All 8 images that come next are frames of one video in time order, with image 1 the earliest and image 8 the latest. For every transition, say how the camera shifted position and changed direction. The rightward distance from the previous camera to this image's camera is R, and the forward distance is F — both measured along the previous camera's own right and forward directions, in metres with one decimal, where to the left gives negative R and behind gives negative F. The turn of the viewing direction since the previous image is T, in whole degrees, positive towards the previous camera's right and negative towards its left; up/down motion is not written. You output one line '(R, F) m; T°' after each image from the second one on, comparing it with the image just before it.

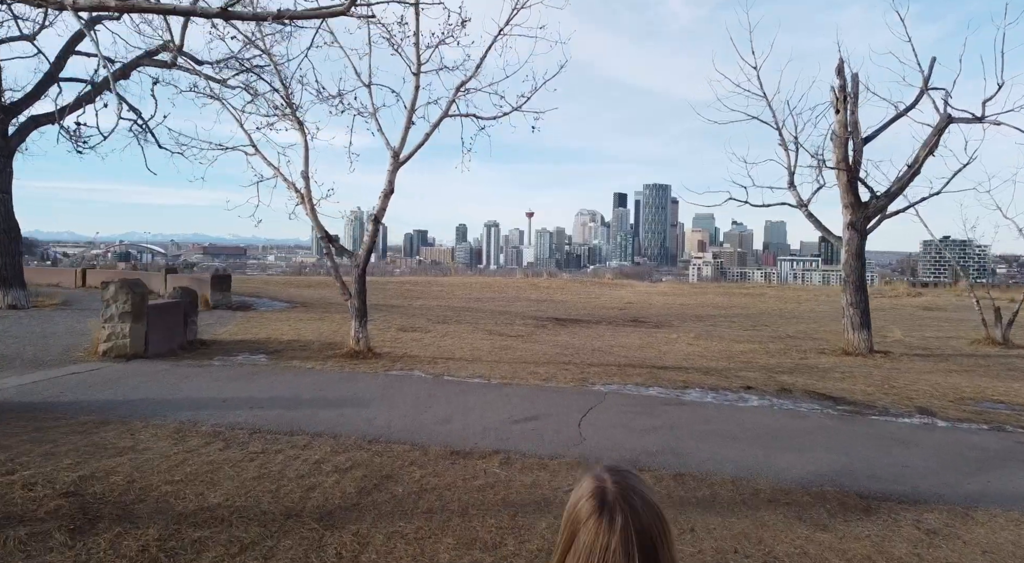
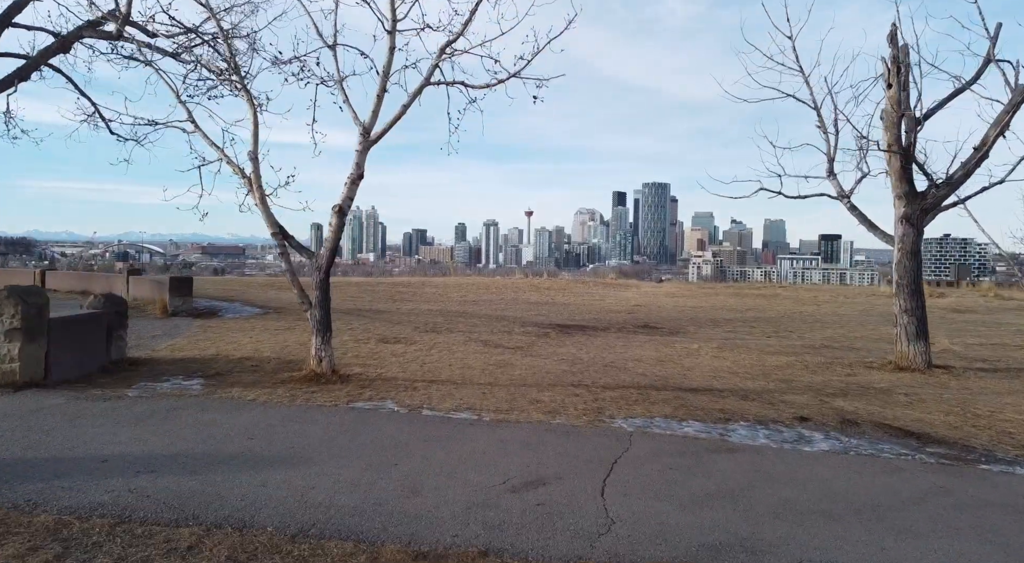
(0.0, +1.5) m; 0°
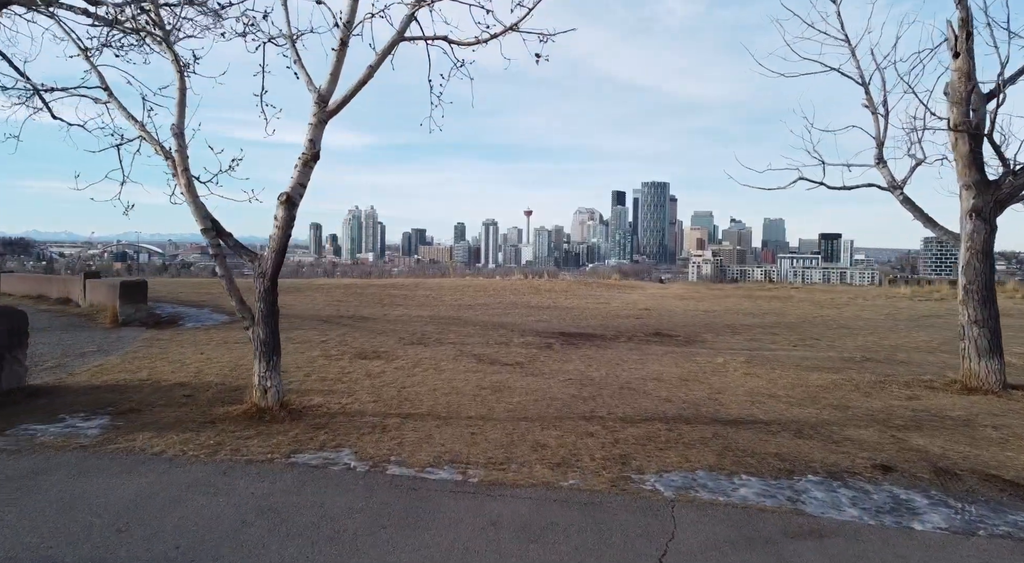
(0.0, +1.4) m; 0°
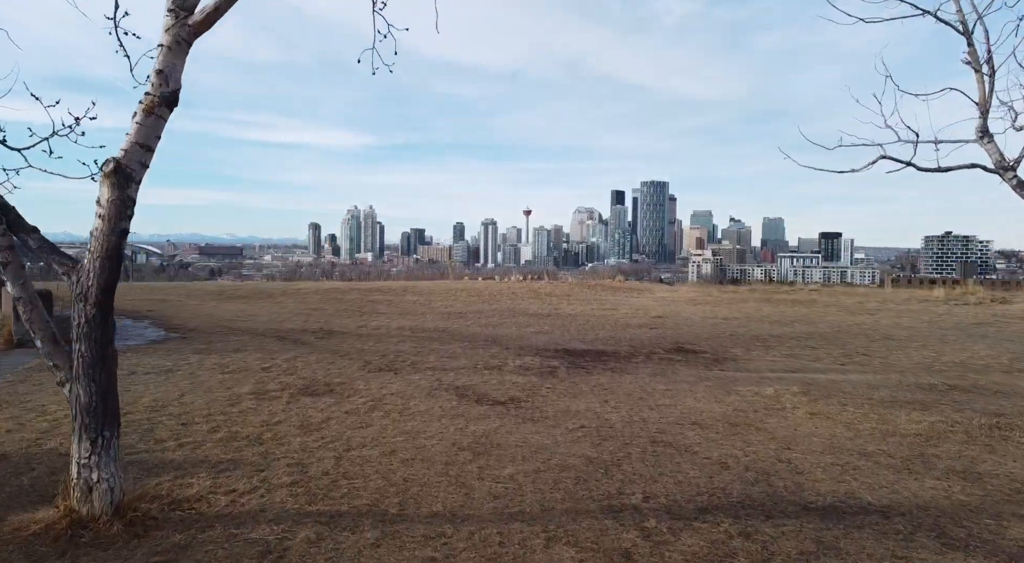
(+0.1, +2.0) m; 0°
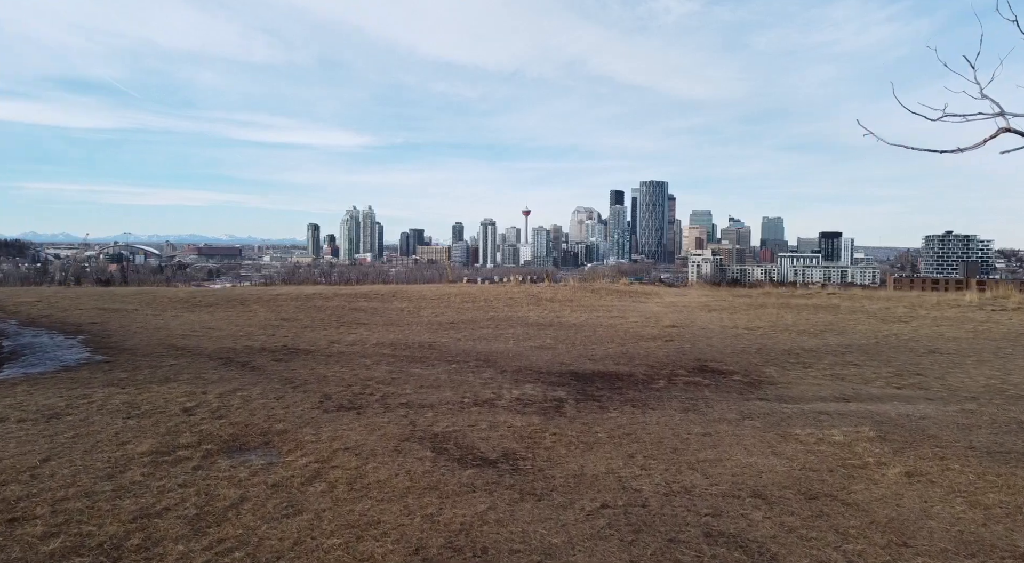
(0.0, +1.7) m; 0°
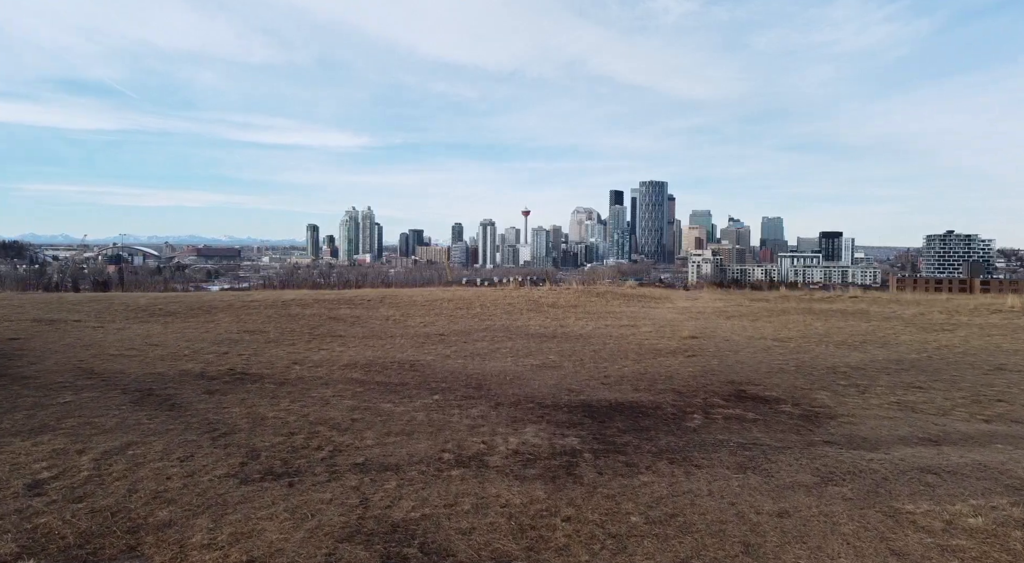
(0.0, +1.8) m; 0°
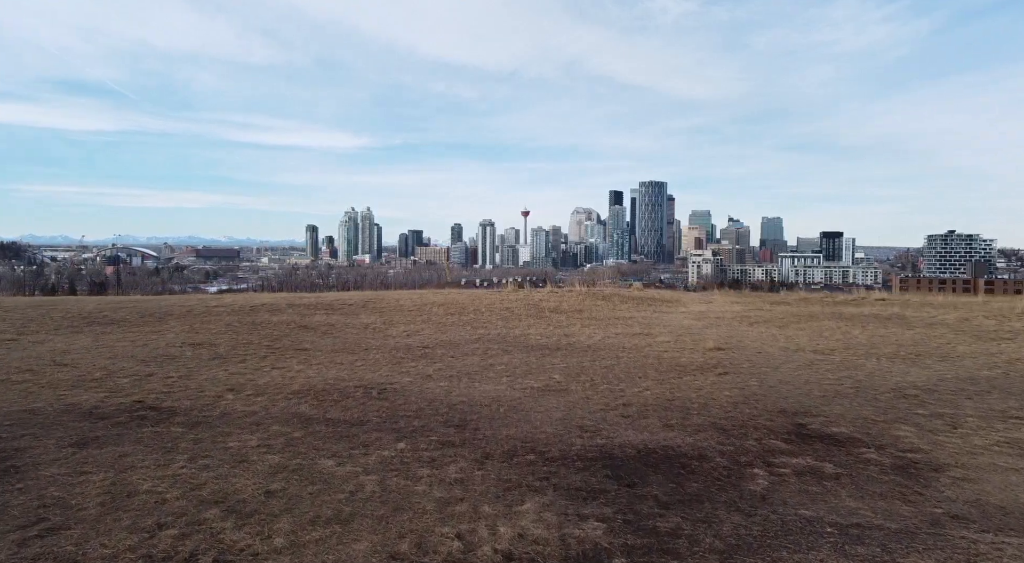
(+0.1, +1.9) m; 0°
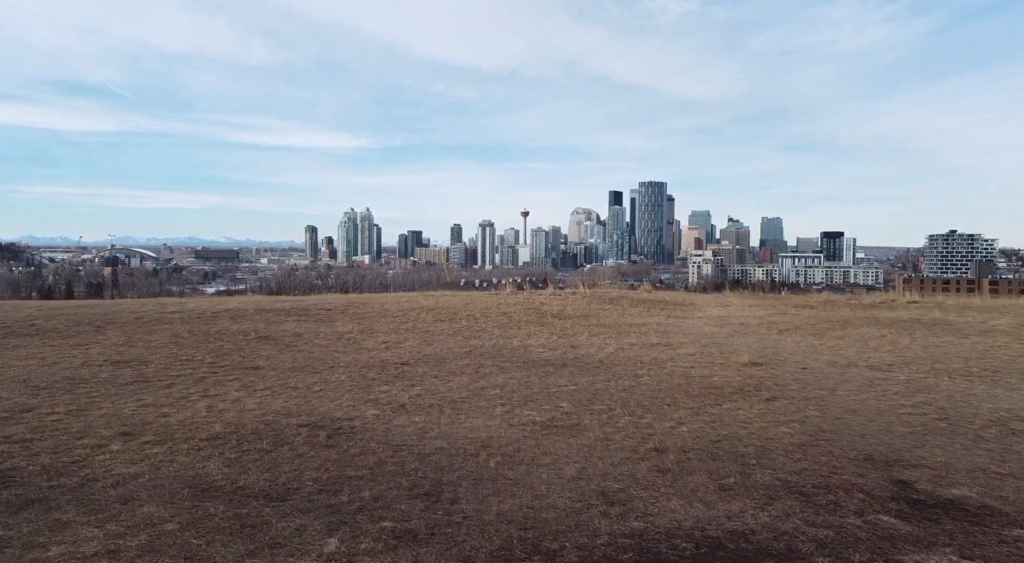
(0.0, +1.9) m; 0°
